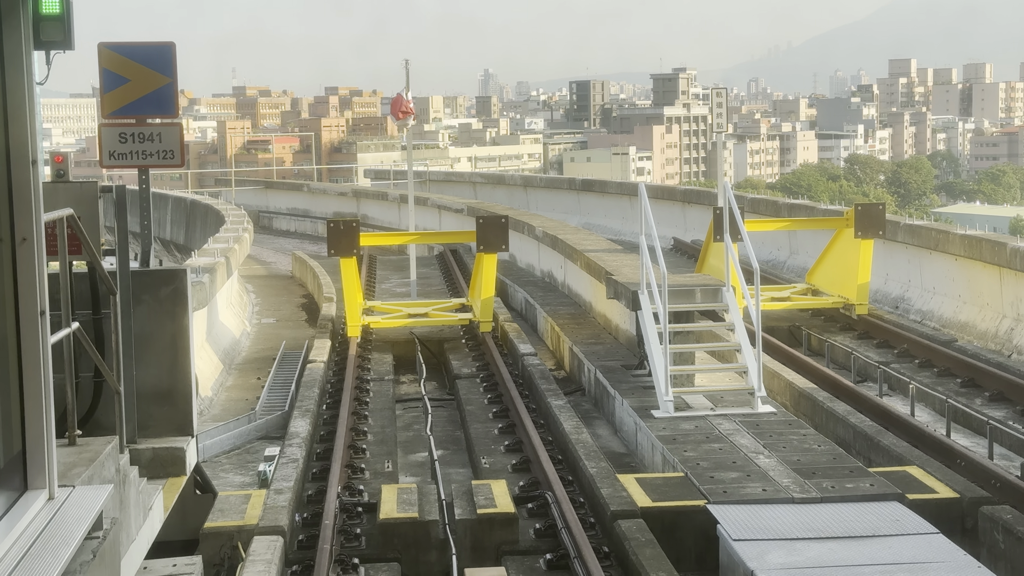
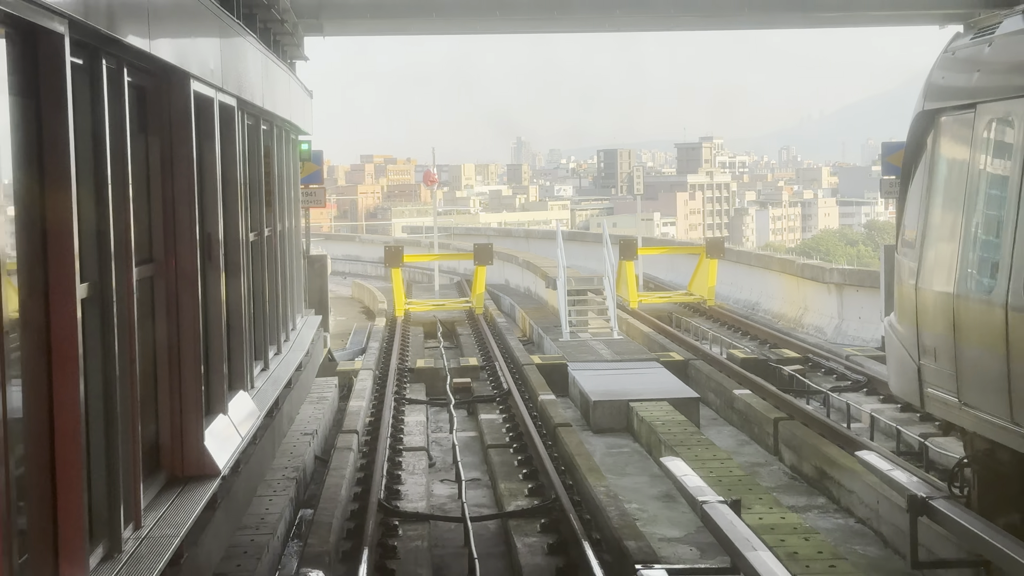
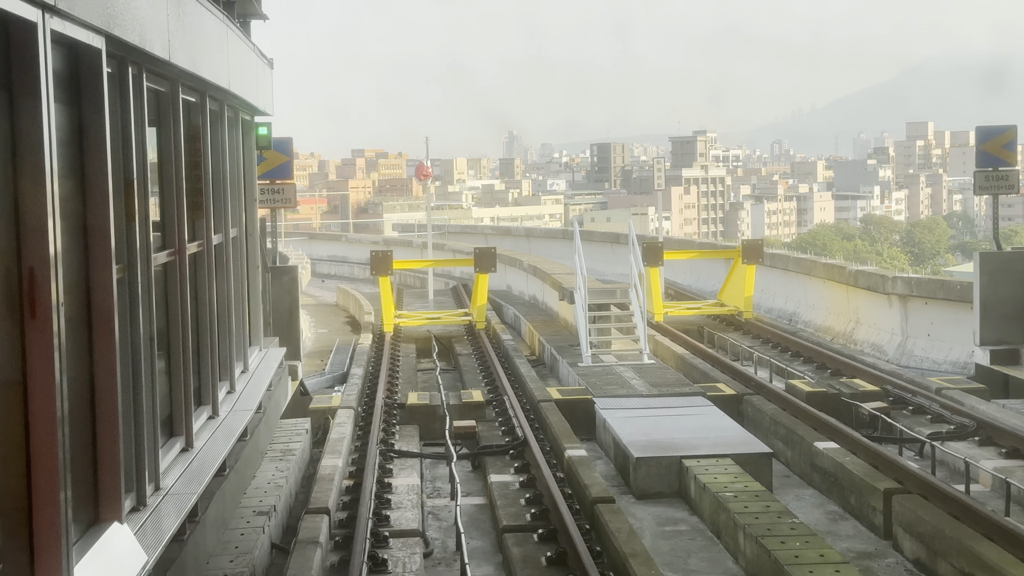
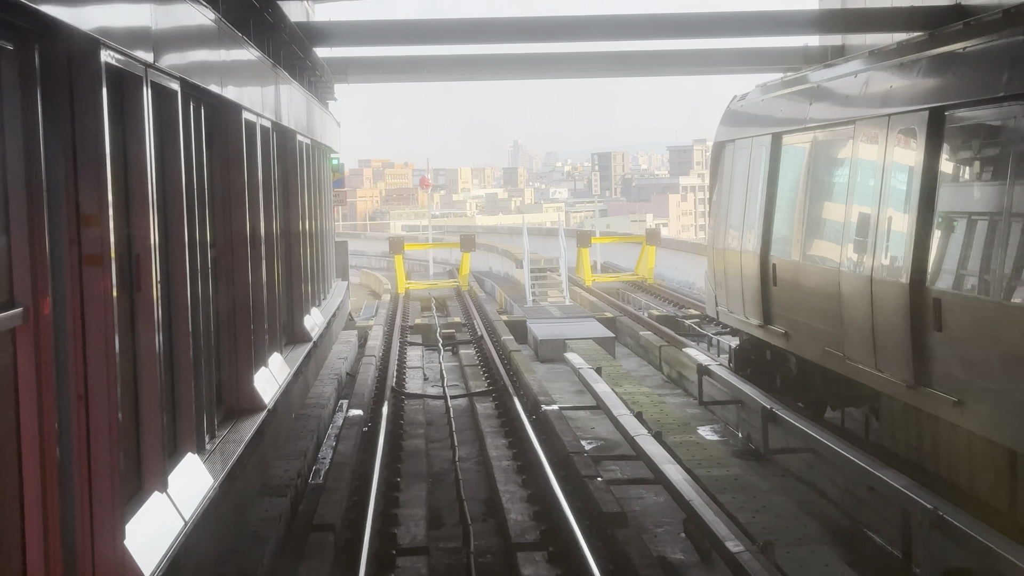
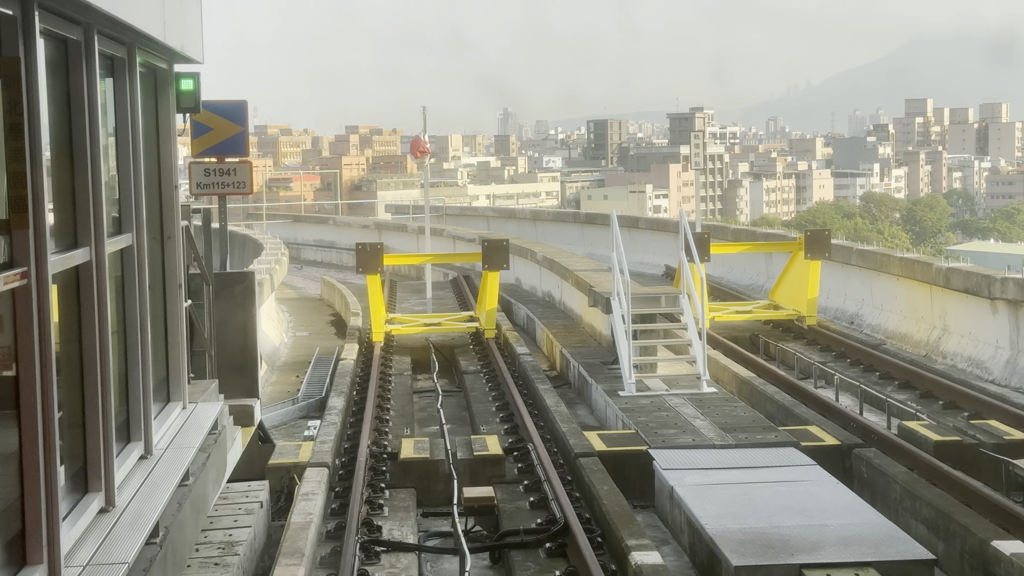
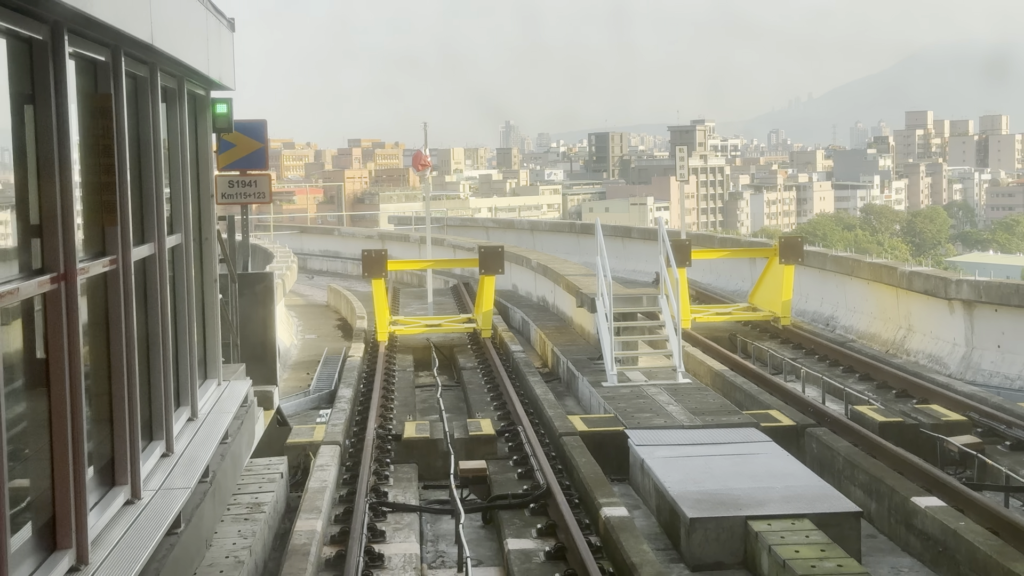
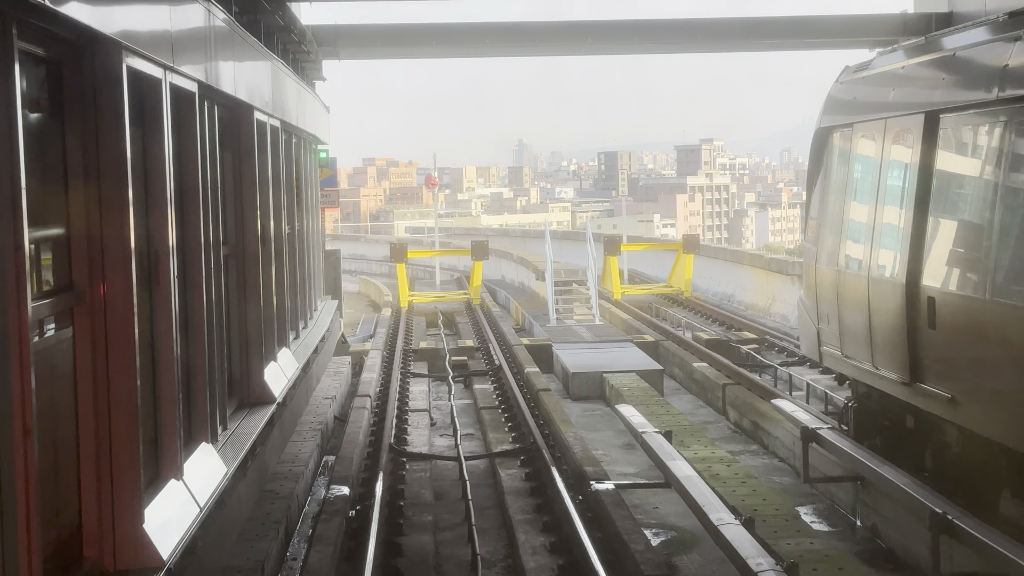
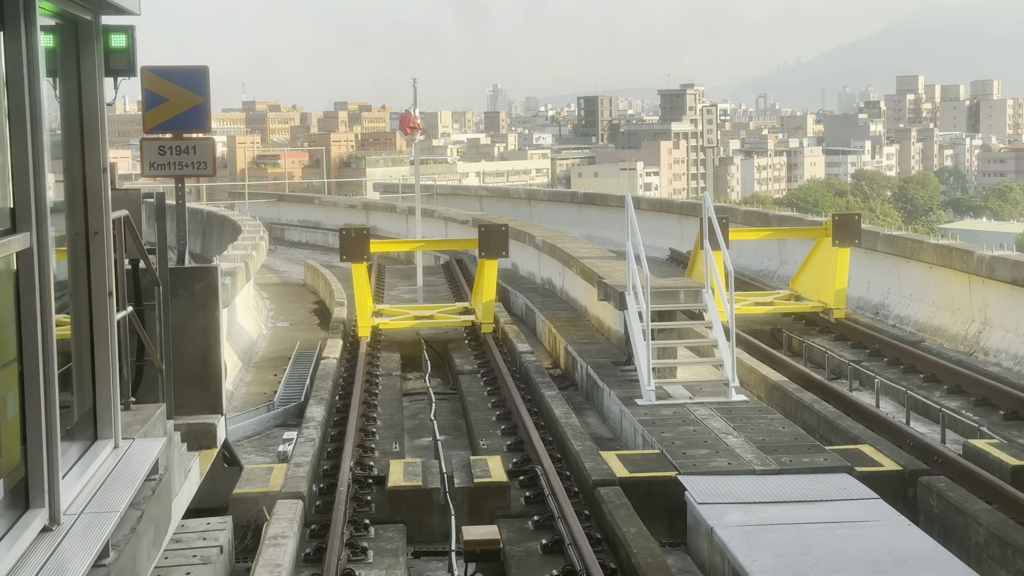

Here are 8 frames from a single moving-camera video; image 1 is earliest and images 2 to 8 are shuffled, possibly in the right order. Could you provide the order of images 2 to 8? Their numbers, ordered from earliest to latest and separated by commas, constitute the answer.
8, 5, 6, 3, 2, 7, 4
